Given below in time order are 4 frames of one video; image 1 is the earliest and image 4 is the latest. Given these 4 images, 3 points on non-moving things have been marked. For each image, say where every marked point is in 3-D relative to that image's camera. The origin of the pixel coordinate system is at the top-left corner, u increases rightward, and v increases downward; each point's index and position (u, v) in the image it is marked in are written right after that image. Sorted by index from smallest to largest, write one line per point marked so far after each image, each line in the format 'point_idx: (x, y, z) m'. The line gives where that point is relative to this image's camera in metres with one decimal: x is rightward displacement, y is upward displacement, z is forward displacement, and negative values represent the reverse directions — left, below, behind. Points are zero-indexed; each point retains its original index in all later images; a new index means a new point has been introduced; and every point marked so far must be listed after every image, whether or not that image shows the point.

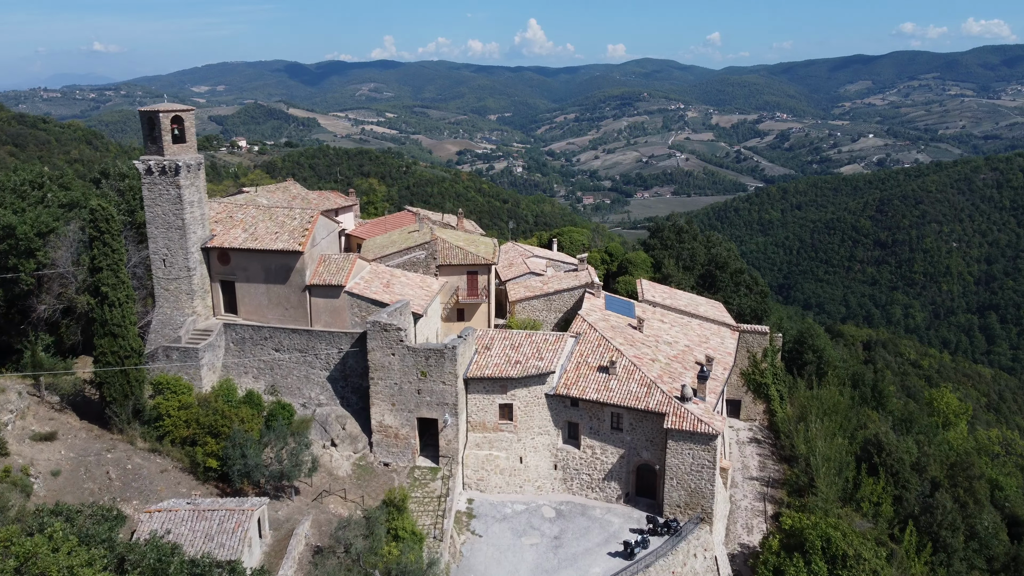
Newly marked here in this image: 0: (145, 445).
0: (-7.6, -3.3, +17.5) m
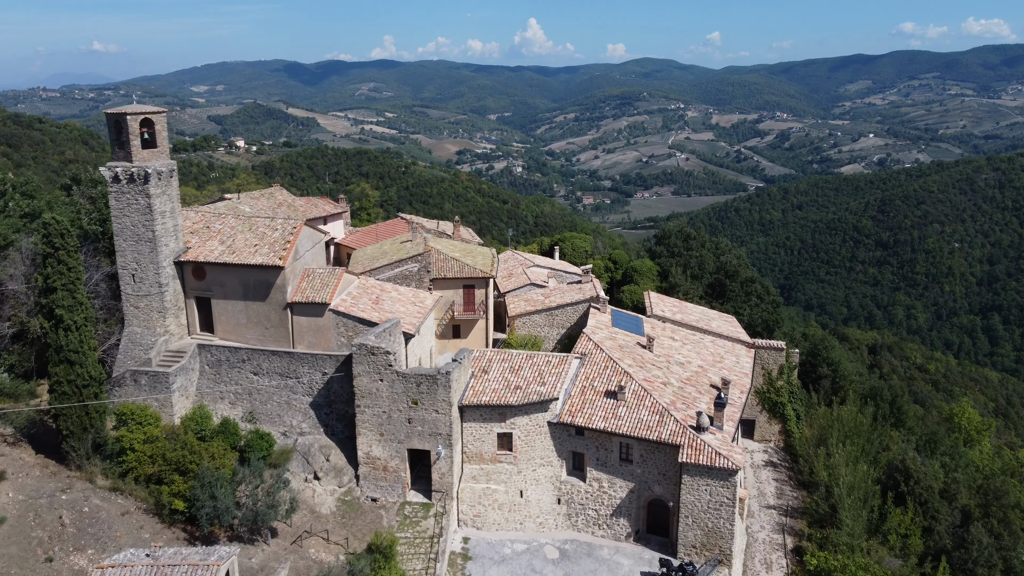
0: (-7.6, -3.7, +15.8) m
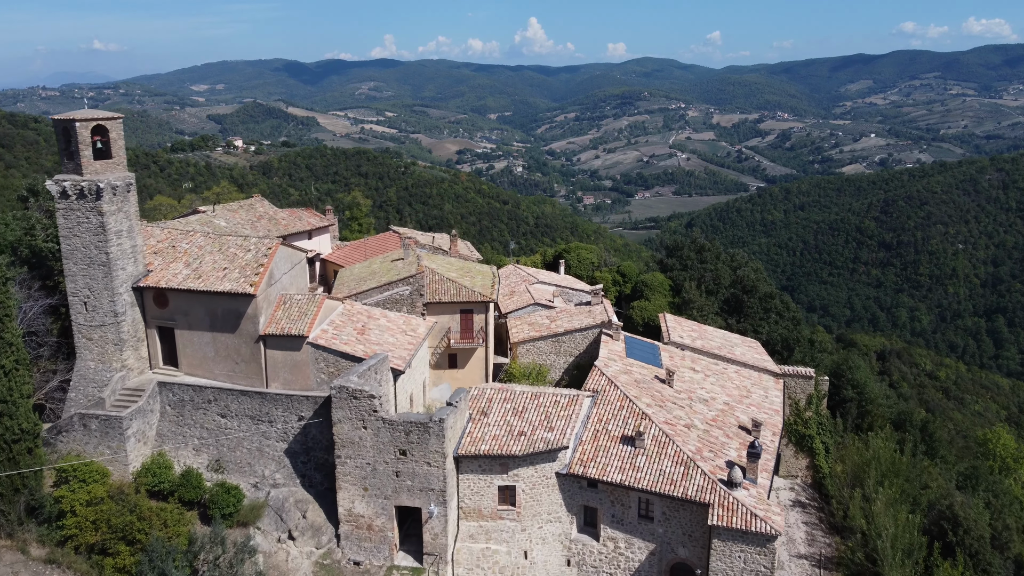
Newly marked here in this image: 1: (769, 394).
0: (-7.6, -4.3, +13.5) m
1: (+6.1, -2.5, +19.9) m
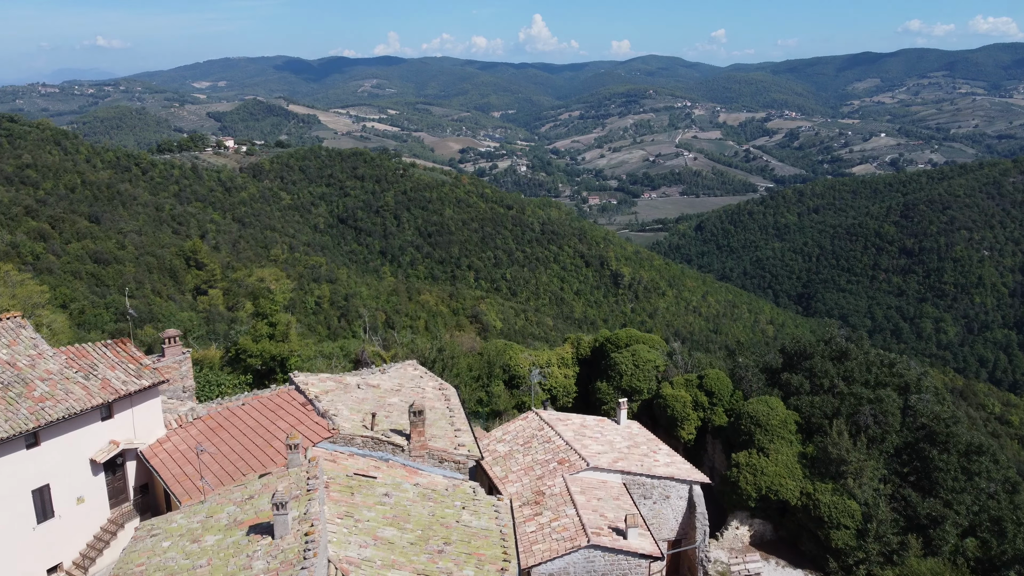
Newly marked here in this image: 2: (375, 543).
0: (-7.2, -7.5, +0.4) m
1: (+6.5, -5.7, +6.7) m
2: (-1.4, -2.6, +8.8) m
